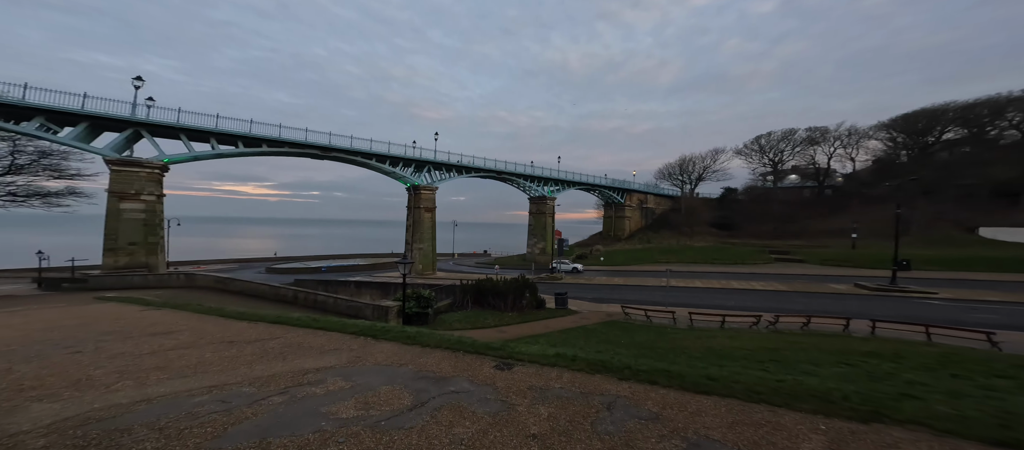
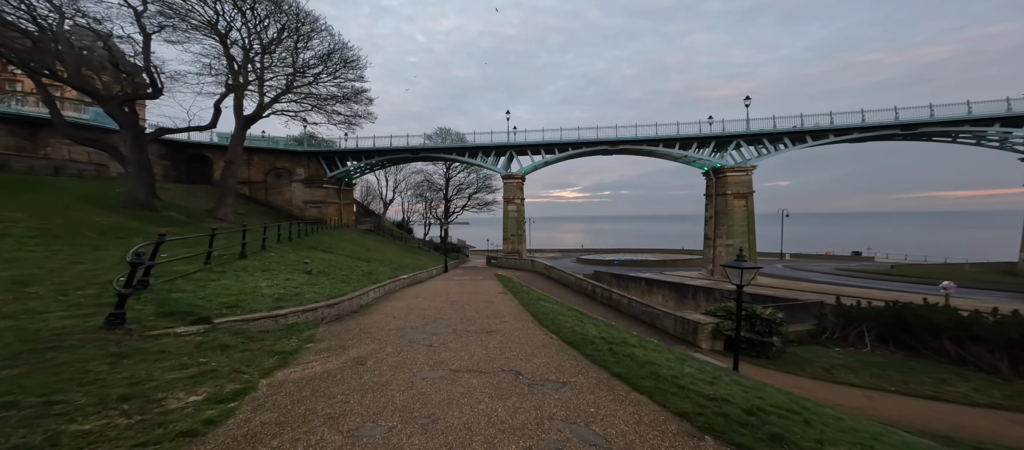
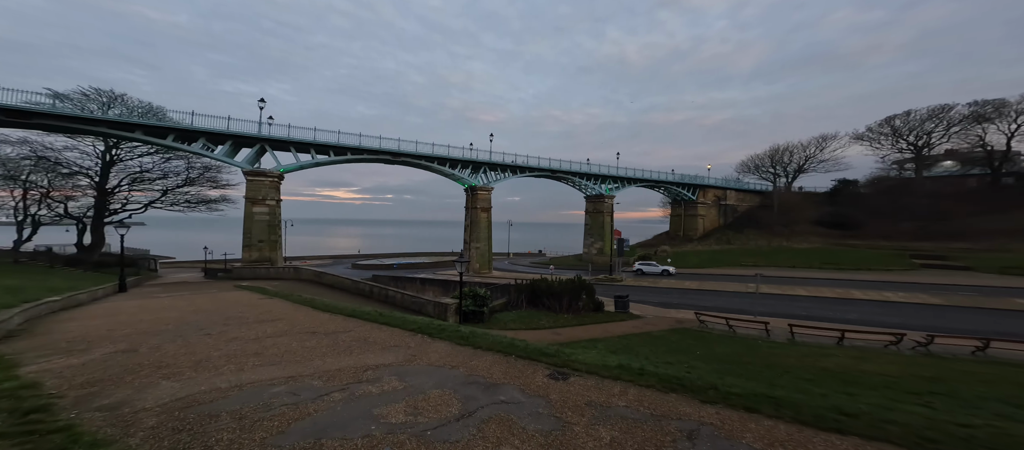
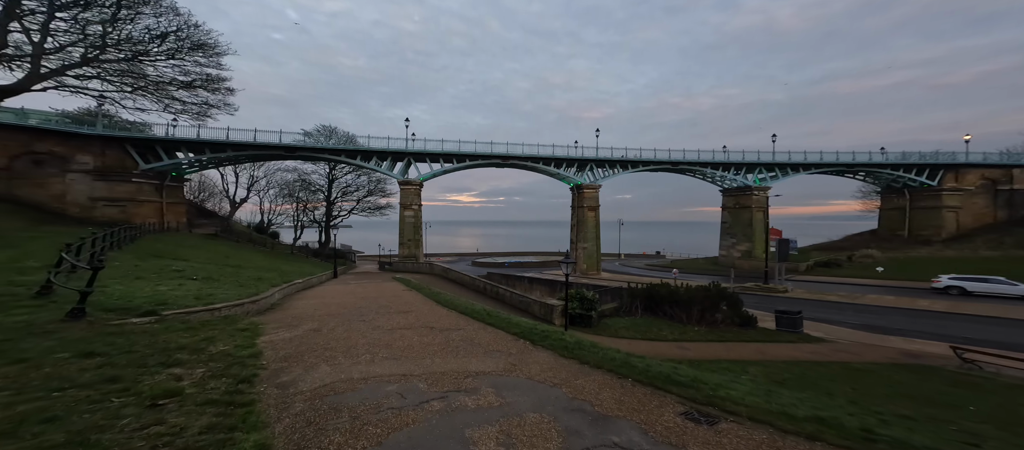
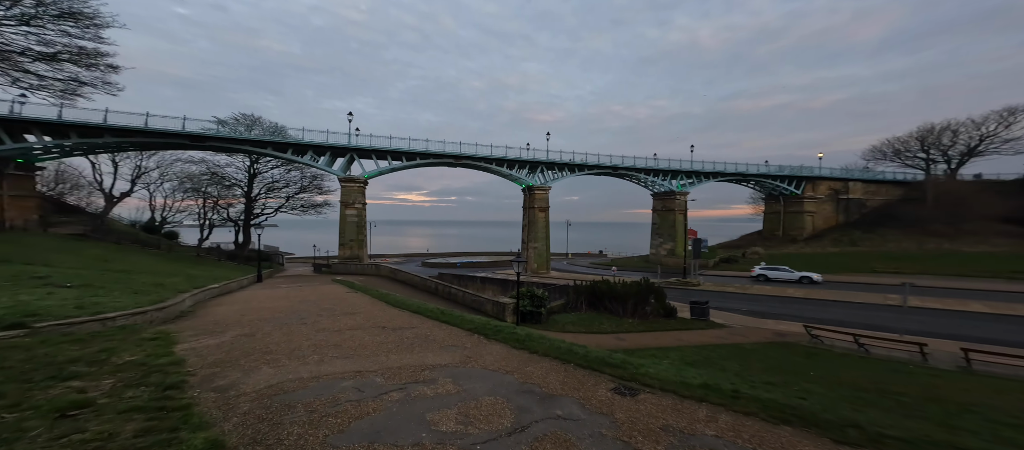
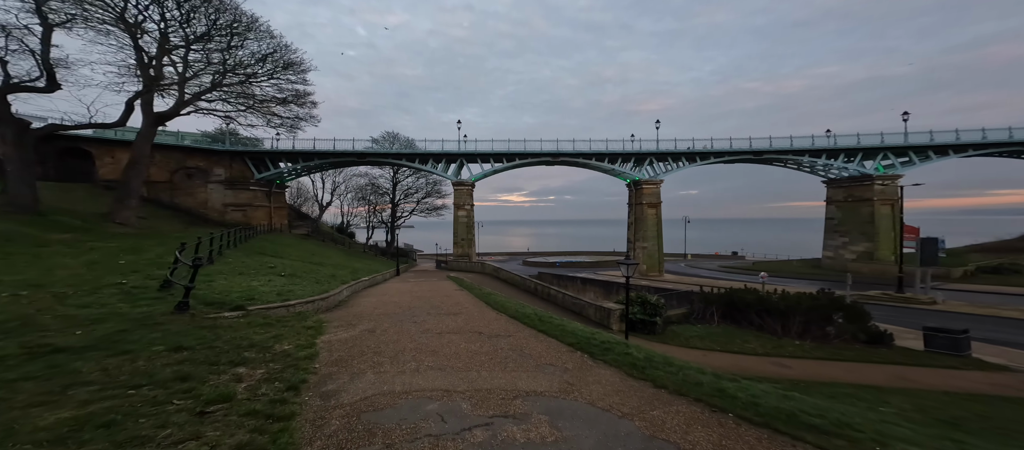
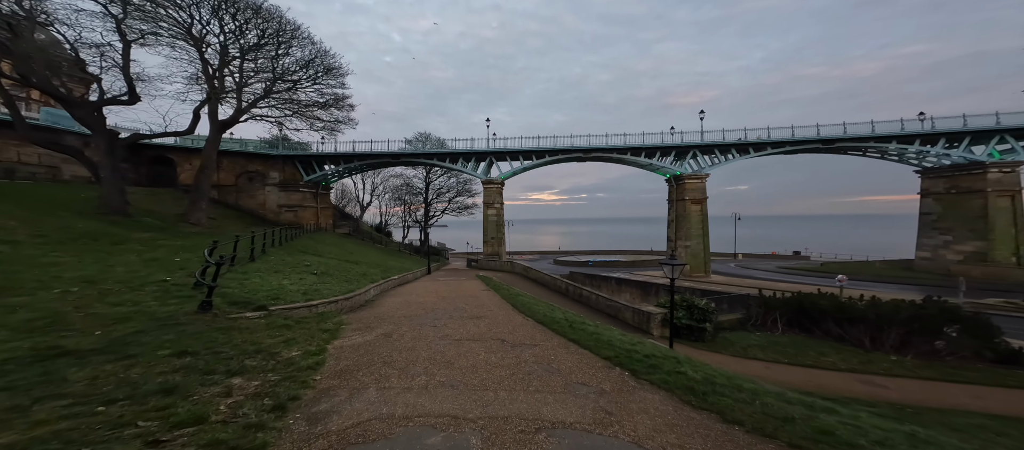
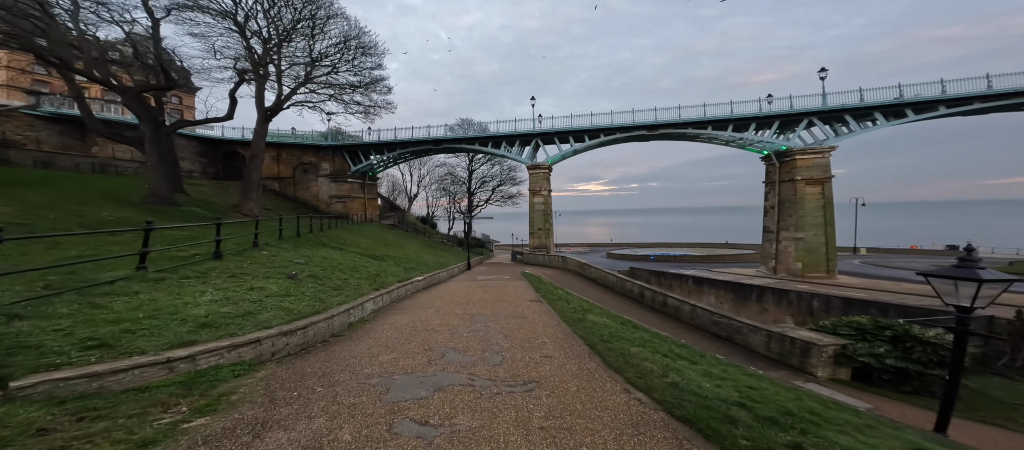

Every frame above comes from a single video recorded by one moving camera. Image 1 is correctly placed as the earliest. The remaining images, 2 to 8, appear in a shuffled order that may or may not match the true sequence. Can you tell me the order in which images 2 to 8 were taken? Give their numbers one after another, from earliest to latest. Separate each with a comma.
3, 5, 4, 6, 7, 2, 8
